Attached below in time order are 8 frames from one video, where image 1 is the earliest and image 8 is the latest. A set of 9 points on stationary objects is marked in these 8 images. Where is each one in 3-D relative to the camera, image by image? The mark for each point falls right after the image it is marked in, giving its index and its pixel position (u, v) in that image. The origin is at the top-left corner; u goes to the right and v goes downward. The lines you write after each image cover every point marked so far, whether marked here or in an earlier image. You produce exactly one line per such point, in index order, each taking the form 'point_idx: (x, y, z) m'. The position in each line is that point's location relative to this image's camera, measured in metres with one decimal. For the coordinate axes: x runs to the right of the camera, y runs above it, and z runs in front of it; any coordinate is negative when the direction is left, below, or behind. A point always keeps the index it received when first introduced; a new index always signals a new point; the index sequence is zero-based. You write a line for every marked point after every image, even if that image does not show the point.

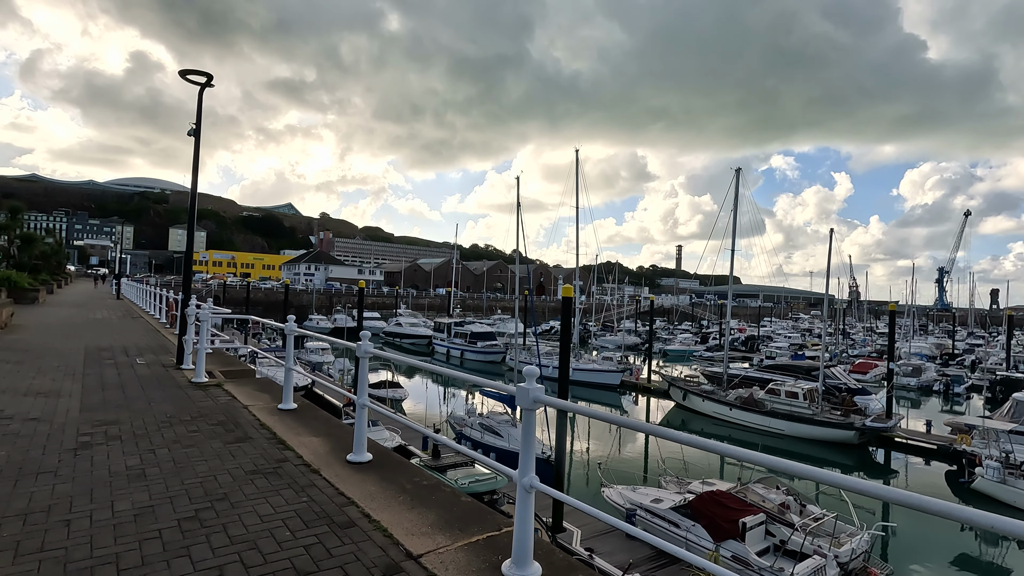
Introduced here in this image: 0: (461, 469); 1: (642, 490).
0: (-1.3, -4.5, +13.5) m
1: (+3.2, -5.0, +13.4) m
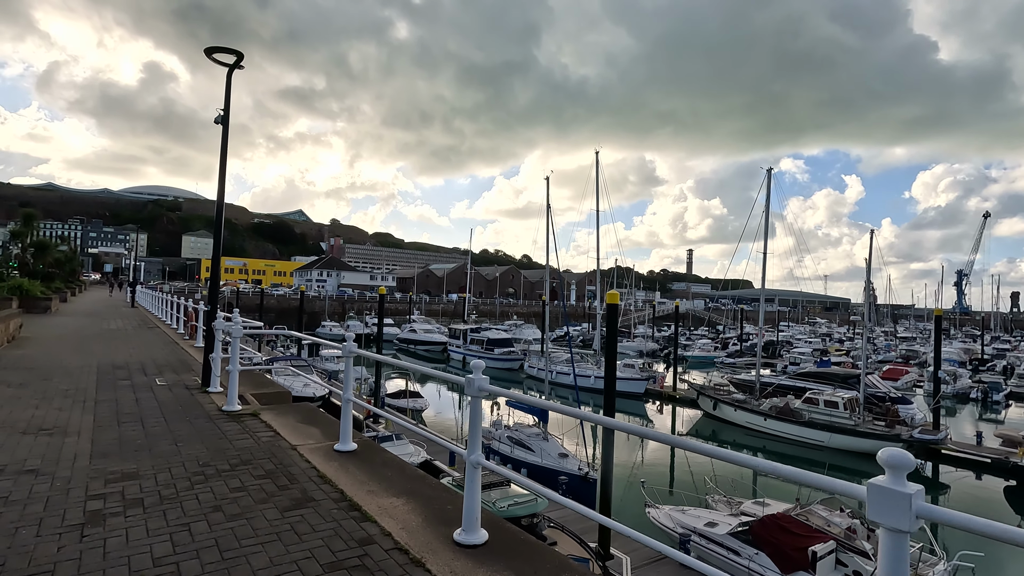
0: (-0.4, -4.7, +12.6) m
1: (+4.1, -5.1, +12.5) m
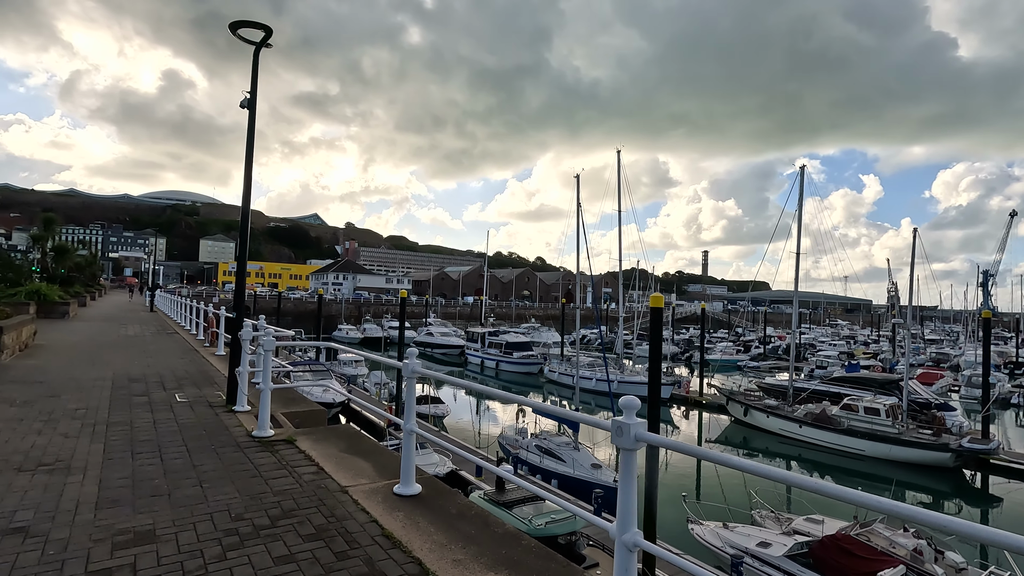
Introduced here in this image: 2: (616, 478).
0: (+0.4, -4.7, +11.8) m
1: (+4.9, -5.2, +11.6) m
2: (+2.8, -5.1, +14.7) m
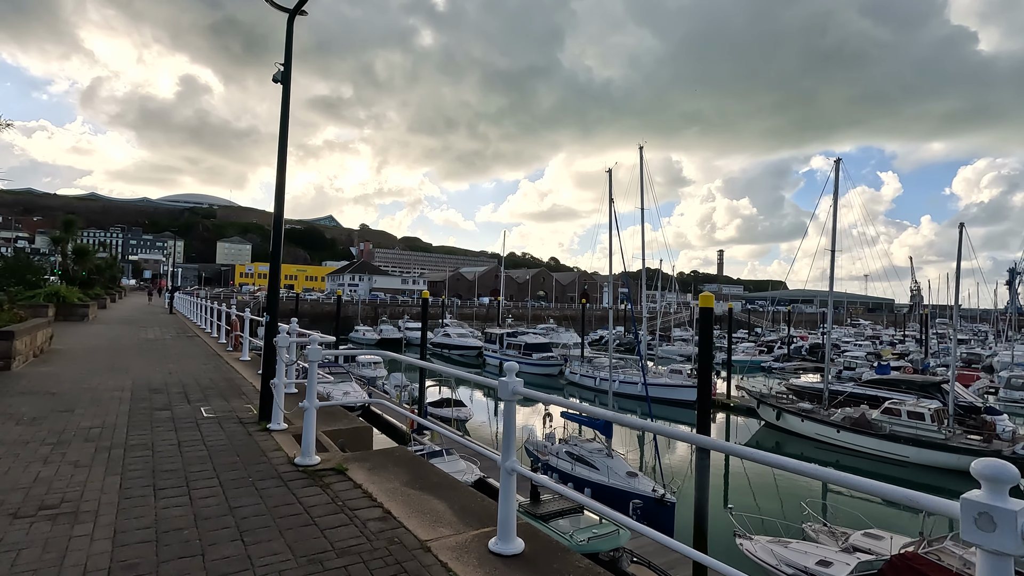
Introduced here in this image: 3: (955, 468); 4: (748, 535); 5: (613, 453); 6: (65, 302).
0: (+1.1, -4.7, +11.2) m
1: (+5.6, -5.1, +10.8) m
2: (+3.6, -5.1, +13.9) m
3: (+15.8, -6.5, +19.6) m
4: (+5.2, -5.4, +12.0) m
5: (+2.9, -4.7, +15.7) m
6: (-15.6, -0.5, +19.1) m
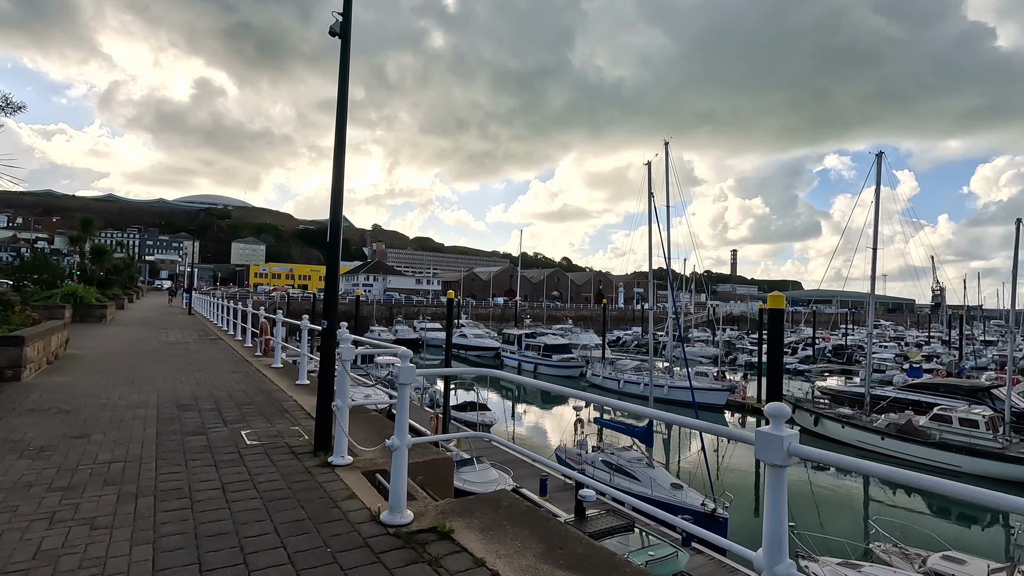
0: (+2.0, -4.7, +10.3) m
1: (+6.5, -5.1, +9.9) m
2: (+4.6, -5.1, +13.0) m
3: (+16.9, -6.4, +18.4) m
4: (+6.0, -5.4, +11.1) m
5: (+3.9, -4.7, +14.8) m
6: (-14.6, -0.5, +18.5) m
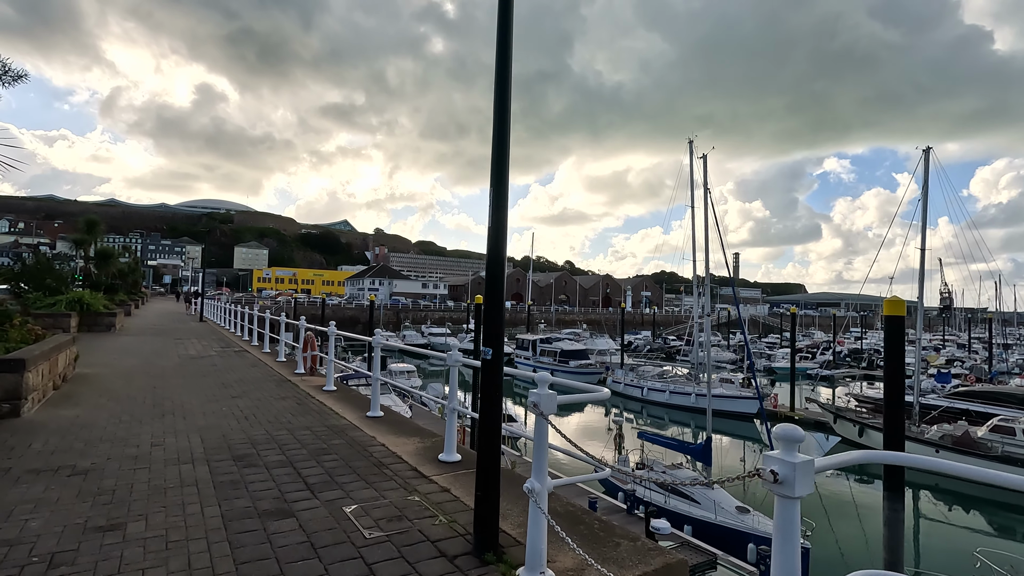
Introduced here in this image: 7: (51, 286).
0: (+3.1, -4.8, +9.0) m
1: (+7.6, -5.2, +8.6) m
2: (+5.7, -5.2, +11.8) m
3: (+18.0, -6.5, +17.1) m
4: (+7.2, -5.5, +9.8) m
5: (+5.0, -4.8, +13.6) m
6: (-13.4, -0.7, +17.3) m
7: (-14.1, +0.1, +16.7) m
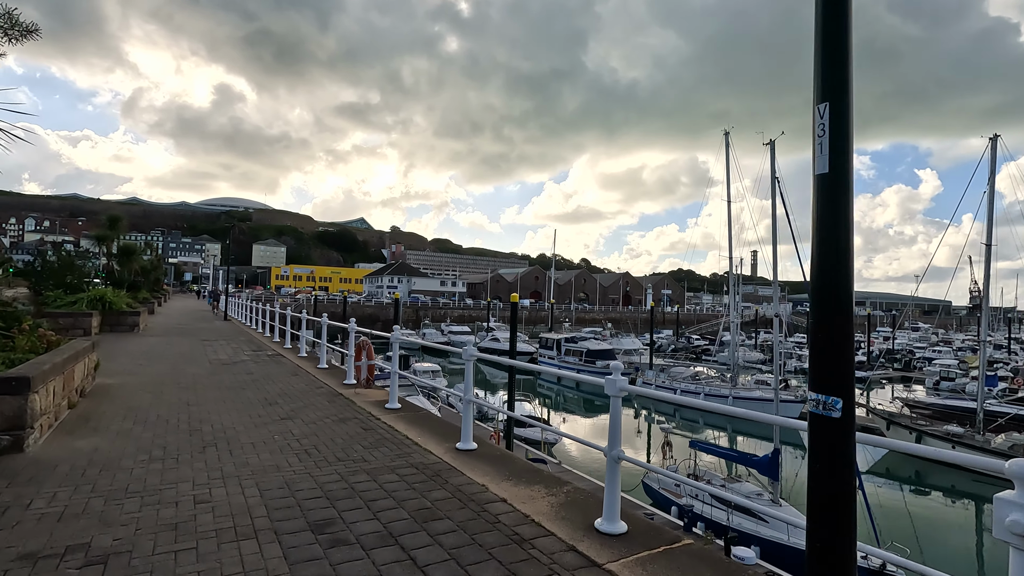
0: (+4.1, -4.8, +7.9) m
1: (+8.6, -5.2, +7.4) m
2: (+6.7, -5.1, +10.6) m
3: (+19.2, -6.5, +15.6) m
4: (+8.2, -5.5, +8.6) m
5: (+6.1, -4.8, +12.4) m
6: (-12.2, -0.6, +16.6) m
7: (-12.9, +0.1, +16.0) m
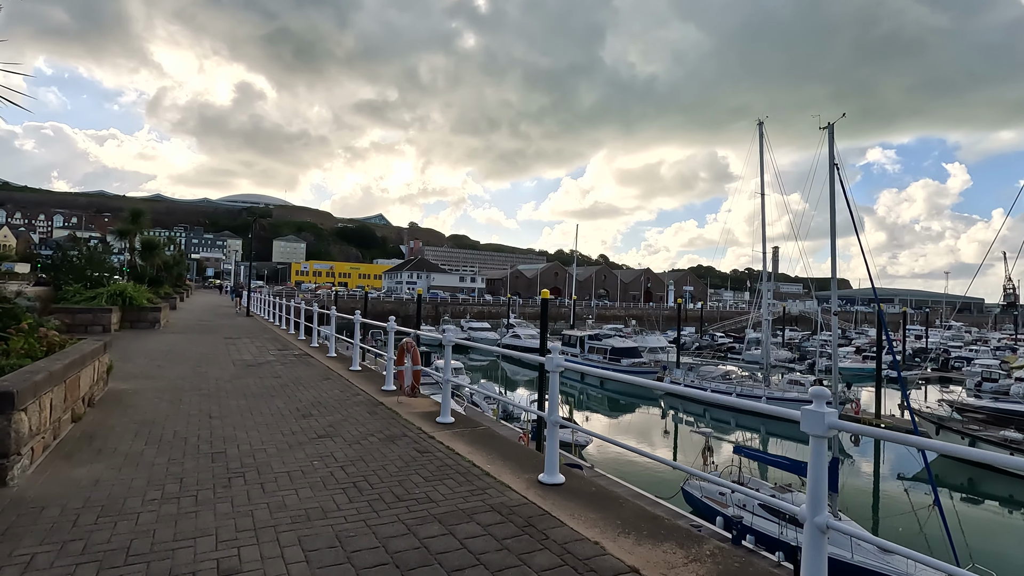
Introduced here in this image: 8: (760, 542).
0: (+4.8, -4.7, +7.1) m
1: (+9.2, -5.1, +6.4) m
2: (+7.5, -5.1, +9.6) m
3: (+20.1, -6.4, +14.3) m
4: (+8.8, -5.4, +7.6) m
5: (+6.9, -4.7, +11.5) m
6: (-11.3, -0.4, +16.2) m
7: (-12.0, +0.3, +15.6) m
8: (+5.4, -5.4, +11.6) m
